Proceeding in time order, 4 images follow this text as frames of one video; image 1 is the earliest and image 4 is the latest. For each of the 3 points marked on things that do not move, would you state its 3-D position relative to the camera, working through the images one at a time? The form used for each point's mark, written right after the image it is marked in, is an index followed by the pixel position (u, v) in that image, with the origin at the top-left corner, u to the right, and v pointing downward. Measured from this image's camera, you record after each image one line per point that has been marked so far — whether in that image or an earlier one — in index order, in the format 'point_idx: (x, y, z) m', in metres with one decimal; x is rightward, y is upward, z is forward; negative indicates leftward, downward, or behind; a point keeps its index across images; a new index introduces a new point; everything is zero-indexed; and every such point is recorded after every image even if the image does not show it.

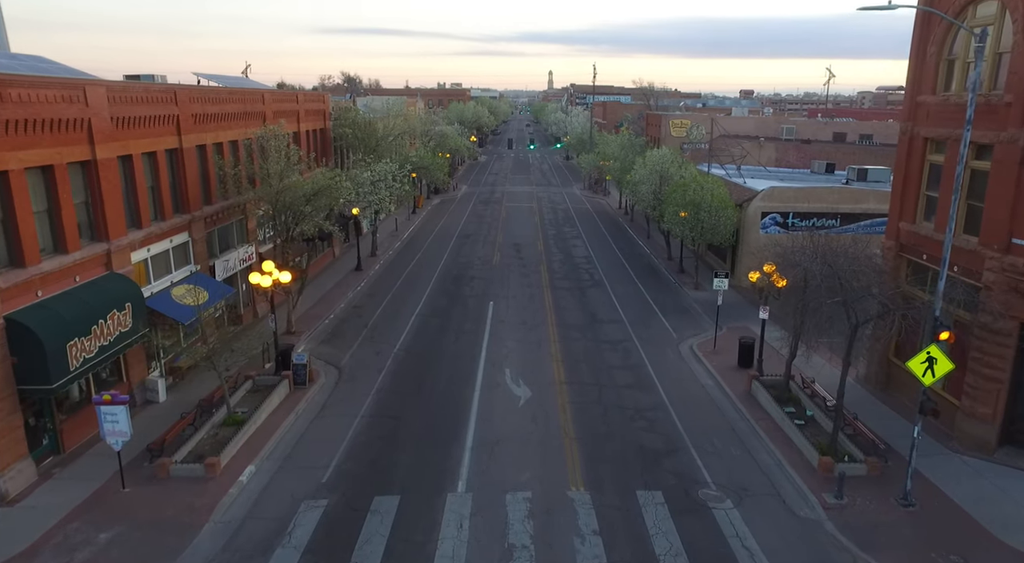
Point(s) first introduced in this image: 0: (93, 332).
0: (-9.0, -1.1, +17.2) m
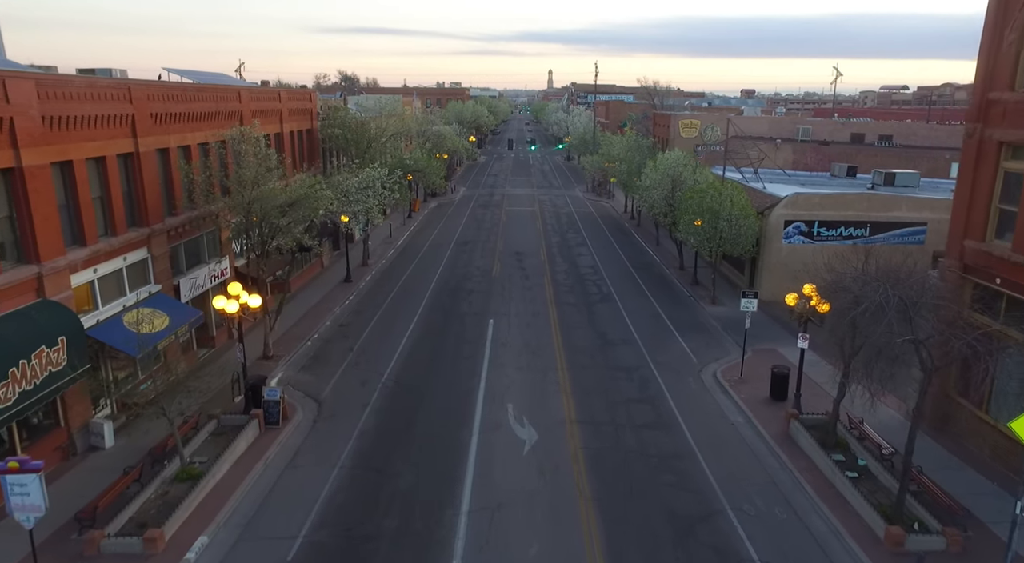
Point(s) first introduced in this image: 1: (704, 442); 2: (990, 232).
0: (-9.0, -1.7, +14.3) m
1: (+4.6, -3.9, +19.2) m
2: (+10.5, +1.1, +17.5) m
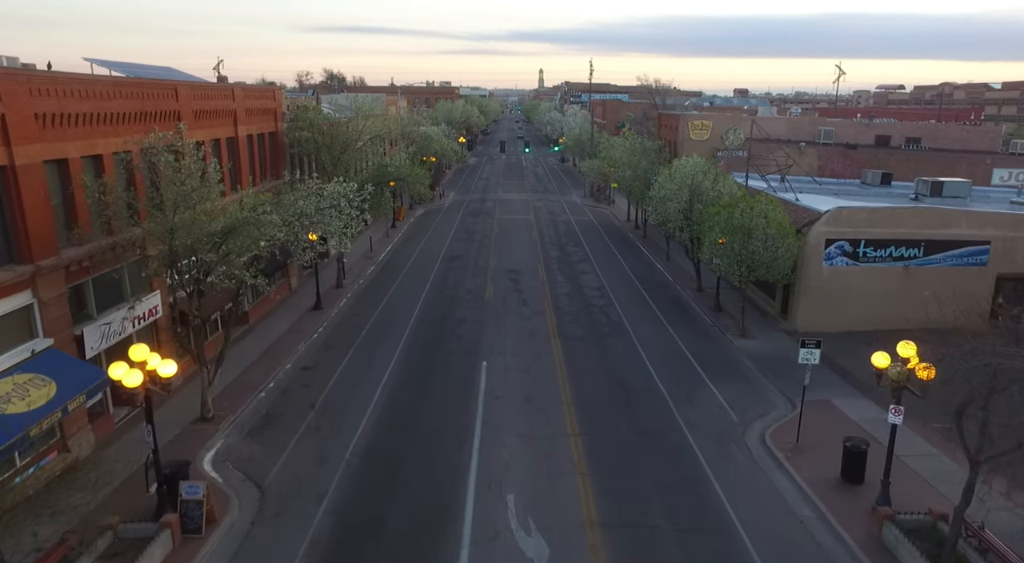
0: (-8.9, -2.8, +9.3) m
1: (+4.6, -4.9, +14.3) m
2: (+10.5, +0.1, +12.7) m
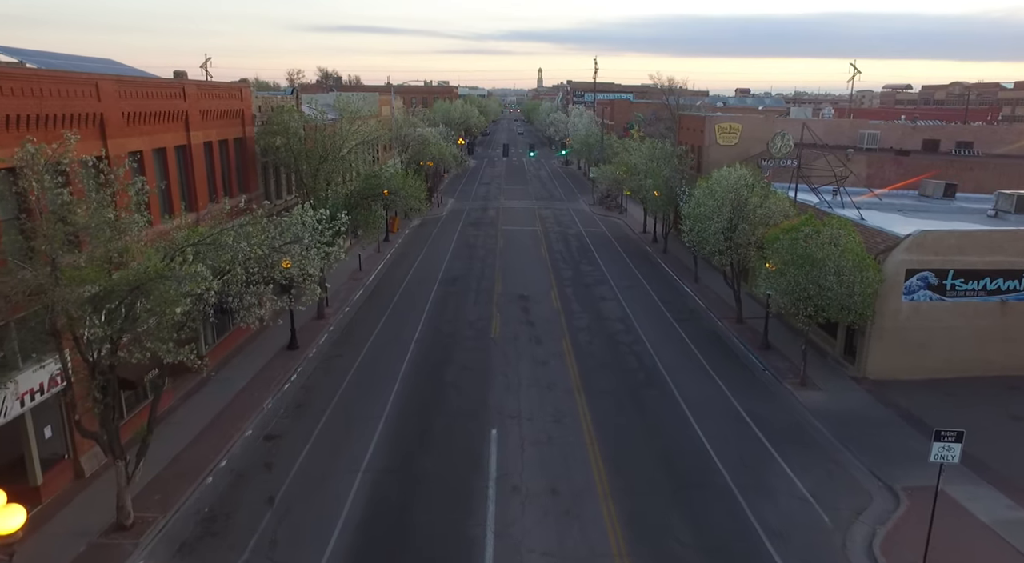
0: (-8.4, -3.9, +4.1) m
1: (+5.1, -6.1, +9.2) m
2: (+11.0, -1.1, +7.6) m
